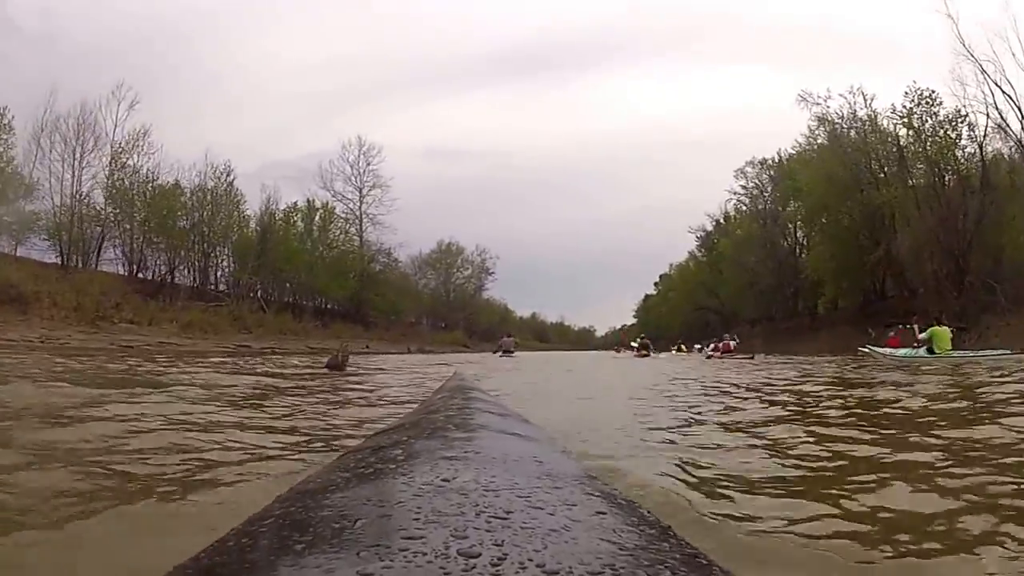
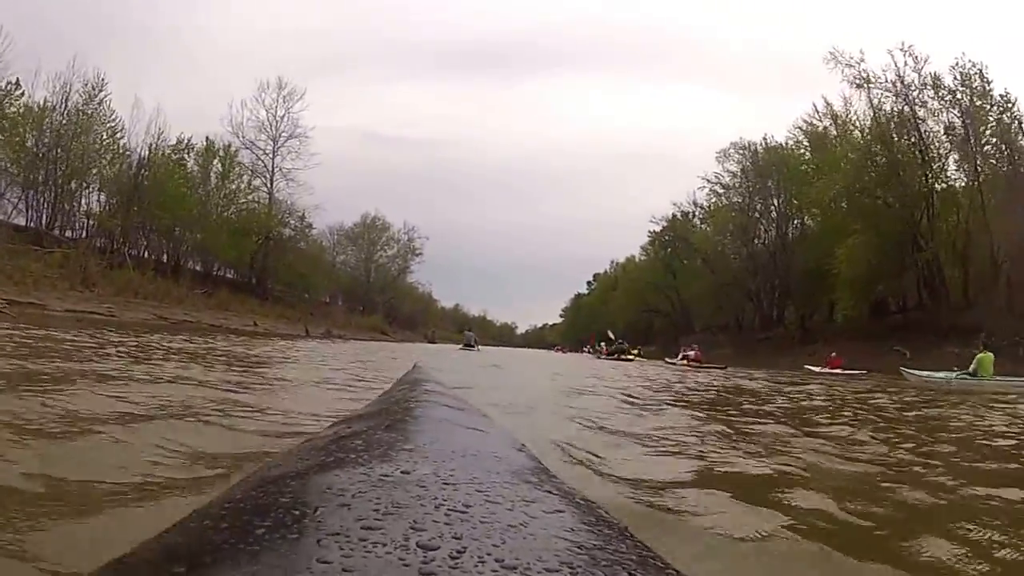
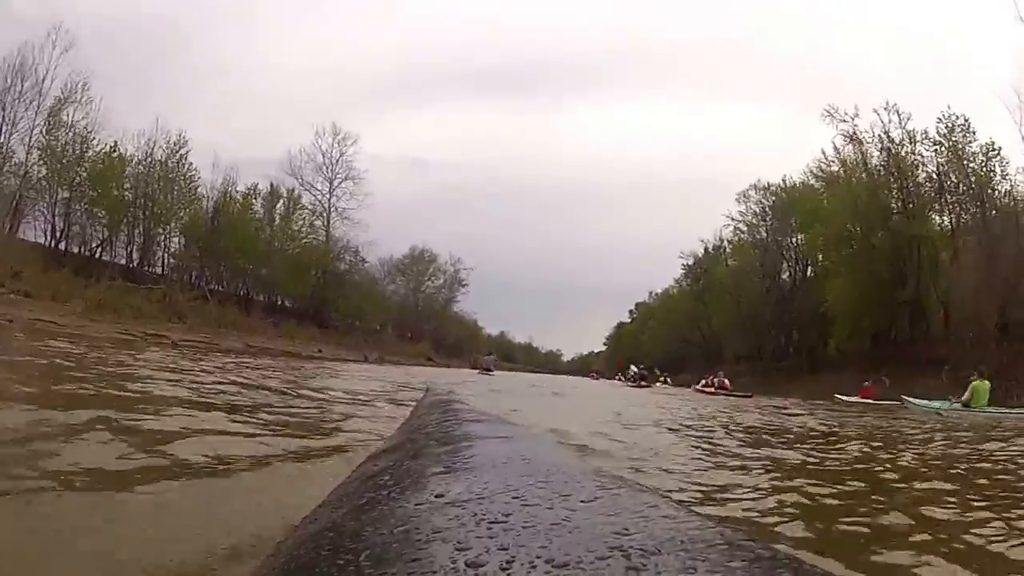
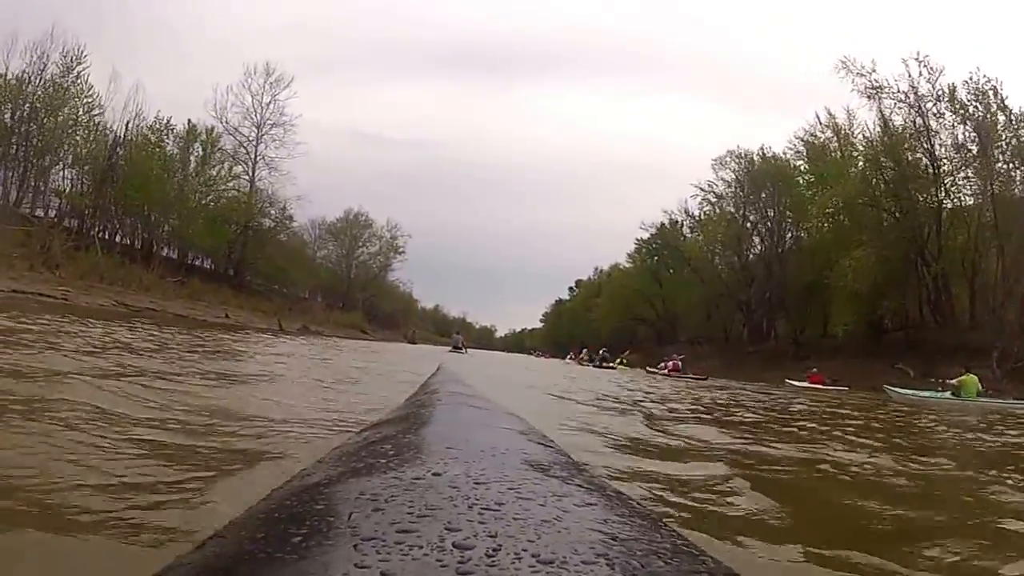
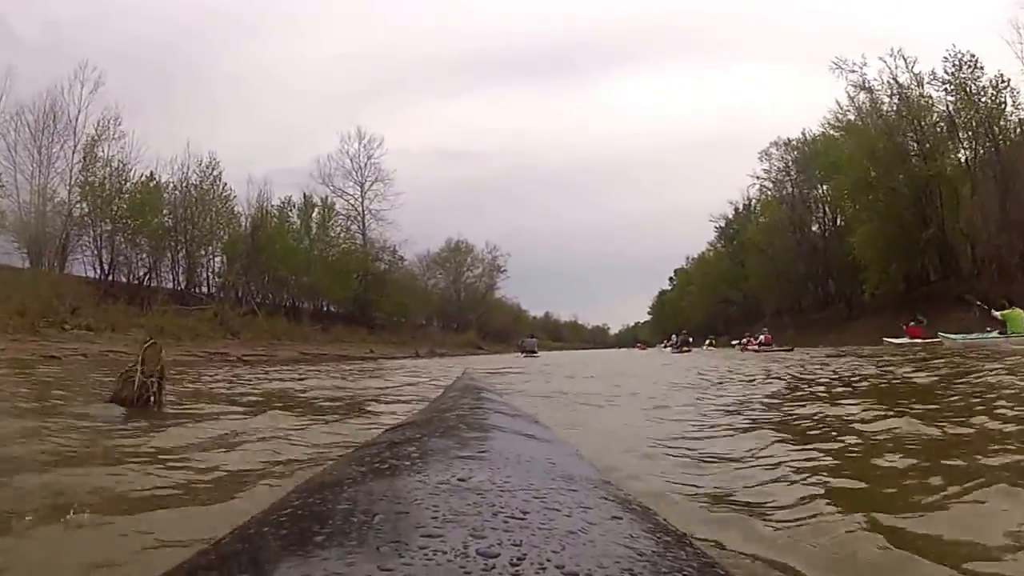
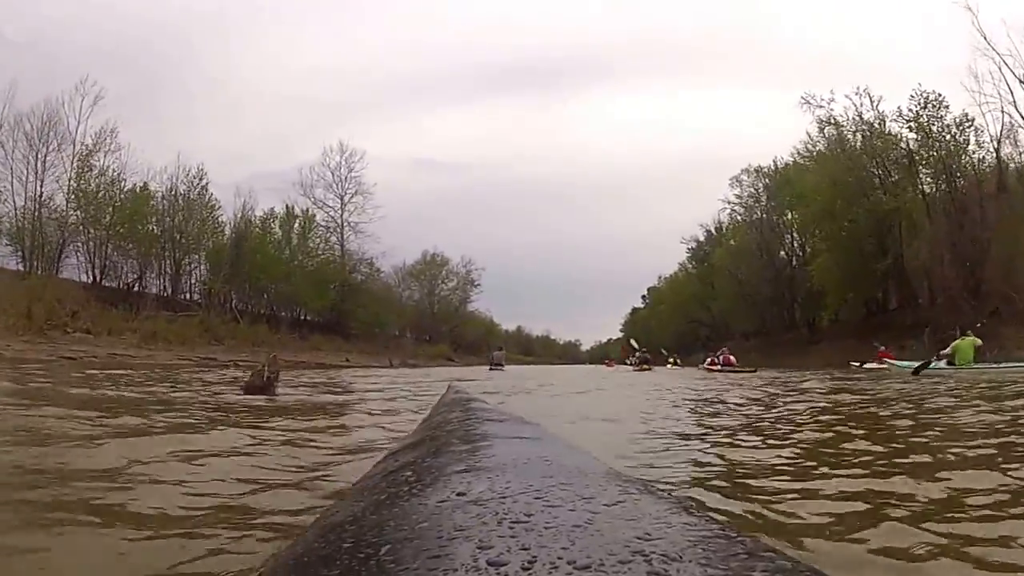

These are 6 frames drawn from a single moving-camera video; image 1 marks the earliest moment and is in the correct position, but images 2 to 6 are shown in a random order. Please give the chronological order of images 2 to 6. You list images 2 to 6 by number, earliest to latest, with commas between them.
6, 5, 3, 2, 4
